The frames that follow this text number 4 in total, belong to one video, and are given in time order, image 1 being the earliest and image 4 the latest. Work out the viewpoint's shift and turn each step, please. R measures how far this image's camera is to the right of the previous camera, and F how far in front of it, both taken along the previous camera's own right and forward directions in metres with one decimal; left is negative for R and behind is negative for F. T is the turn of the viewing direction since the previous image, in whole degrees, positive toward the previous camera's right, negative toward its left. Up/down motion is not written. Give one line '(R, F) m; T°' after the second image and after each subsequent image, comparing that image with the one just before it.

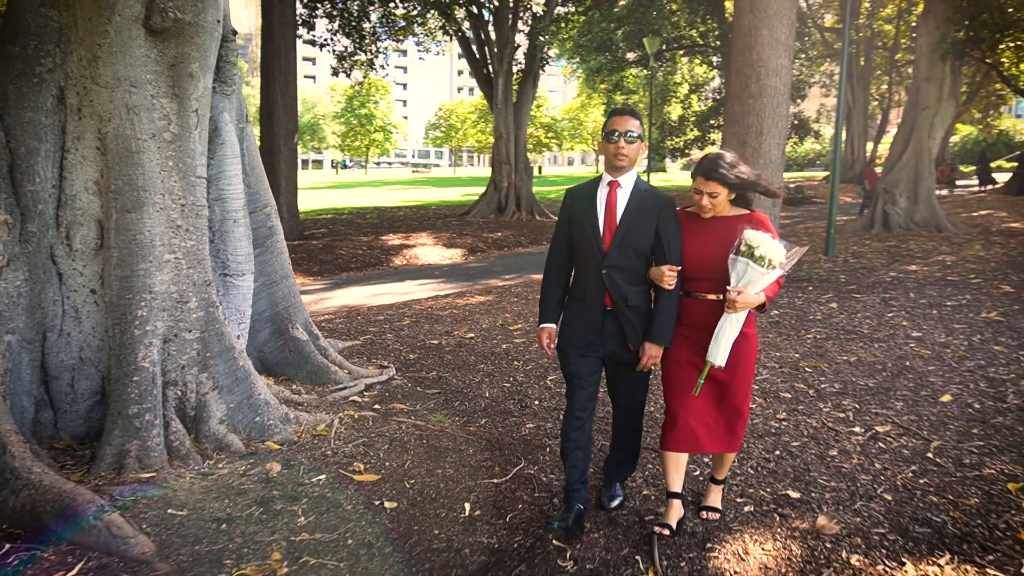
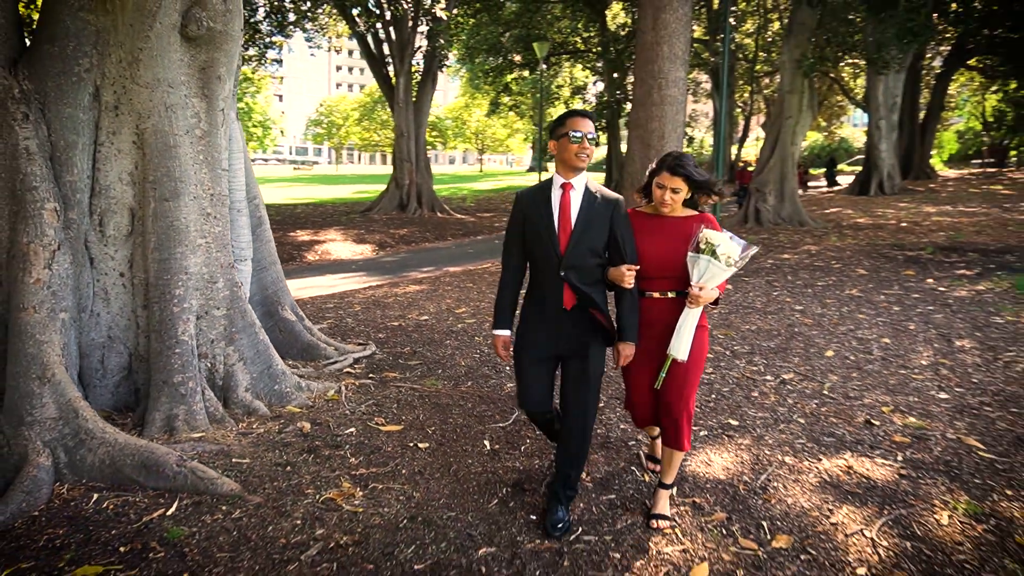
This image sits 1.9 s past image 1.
(-0.8, -0.7) m; +10°
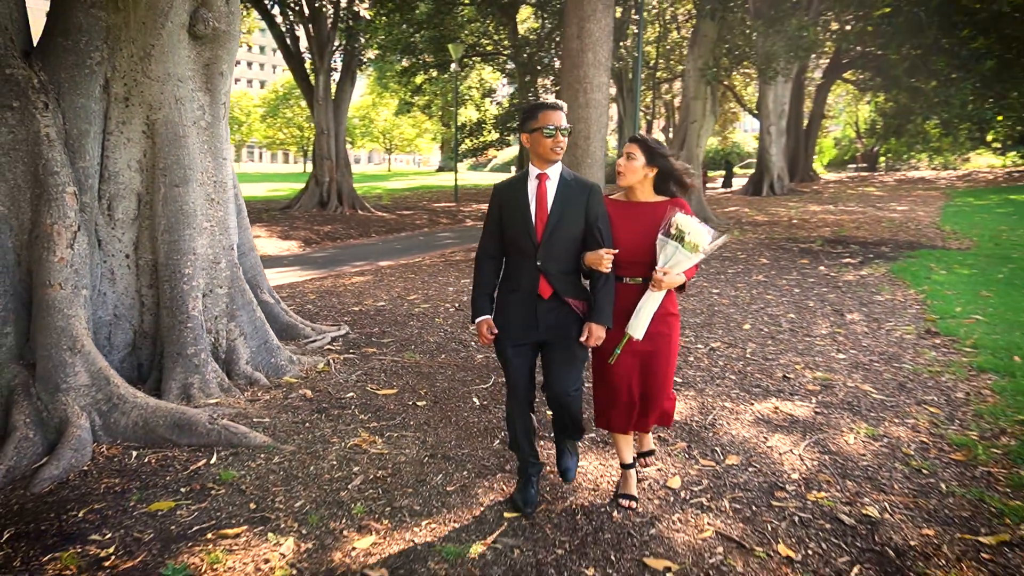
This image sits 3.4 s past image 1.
(-0.5, -0.6) m; +8°
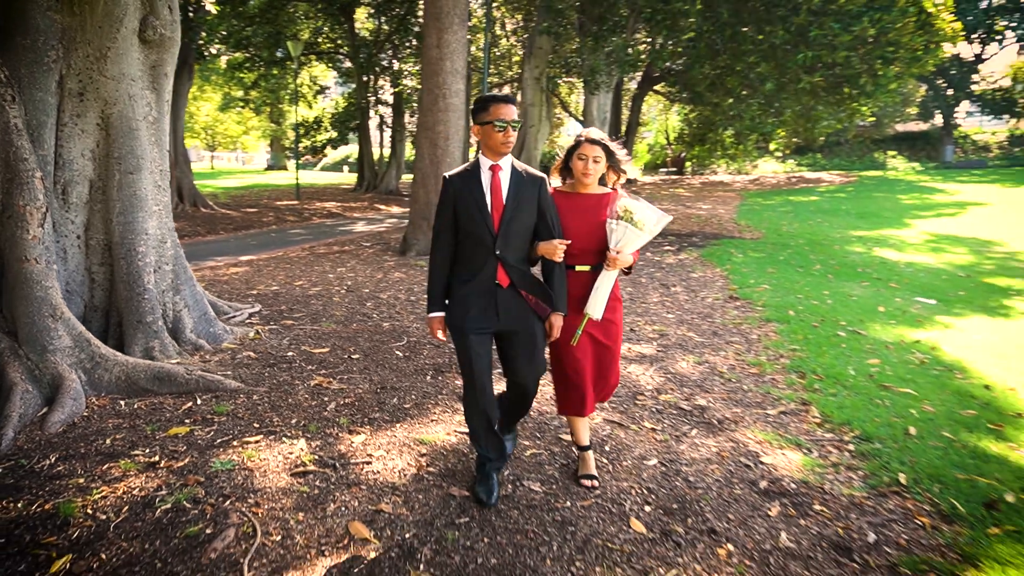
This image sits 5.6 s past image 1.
(-0.7, -1.1) m; +14°
